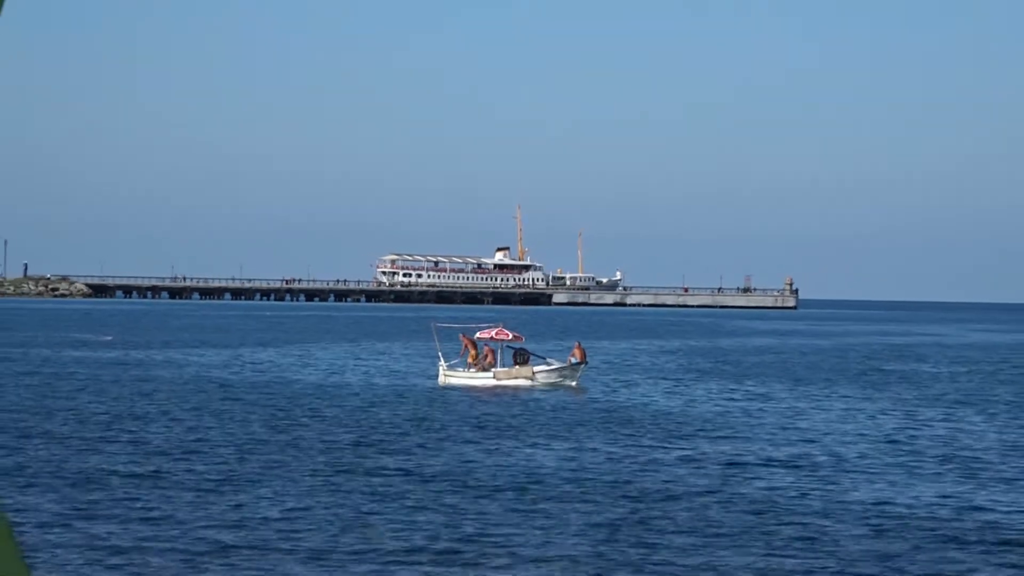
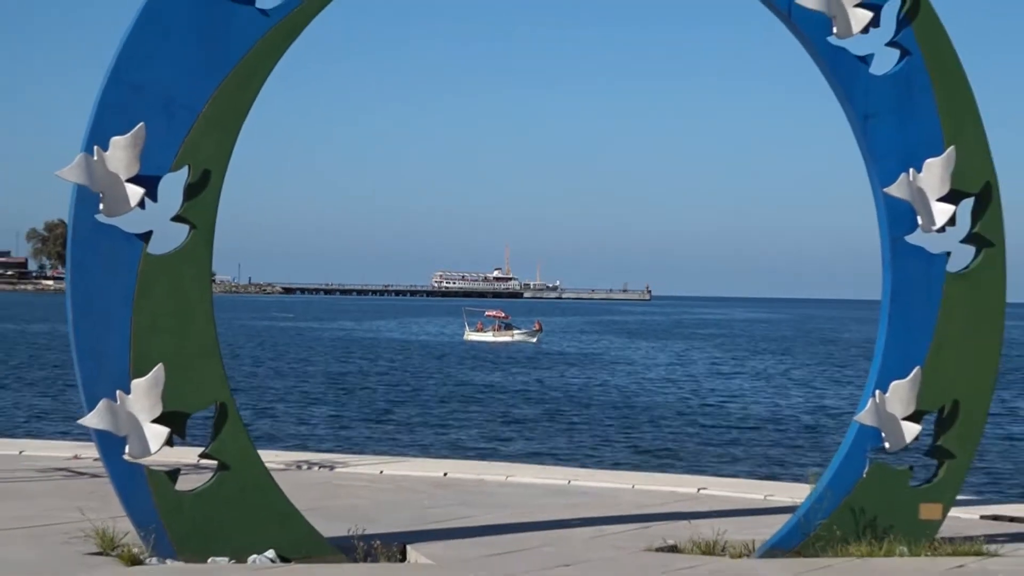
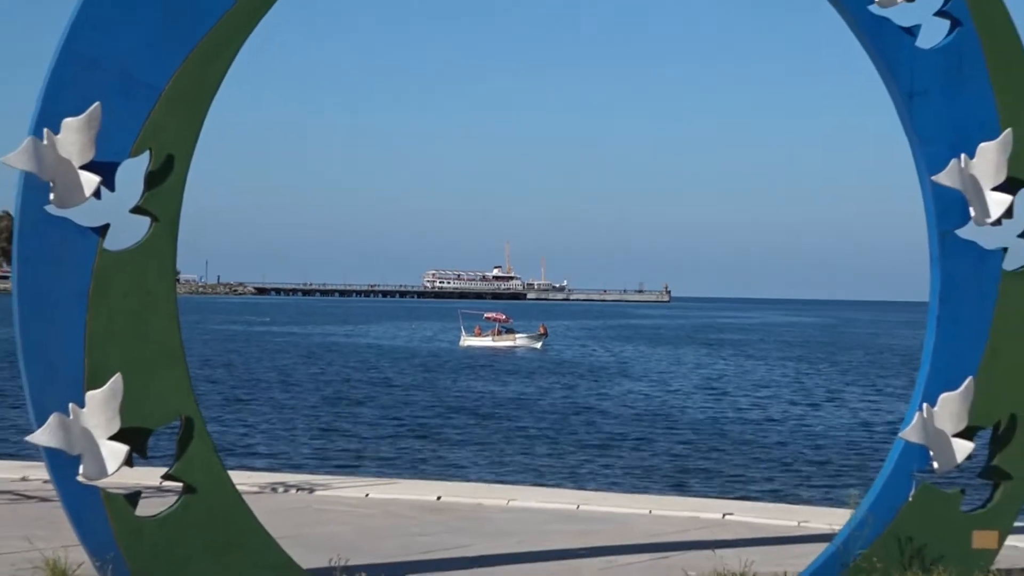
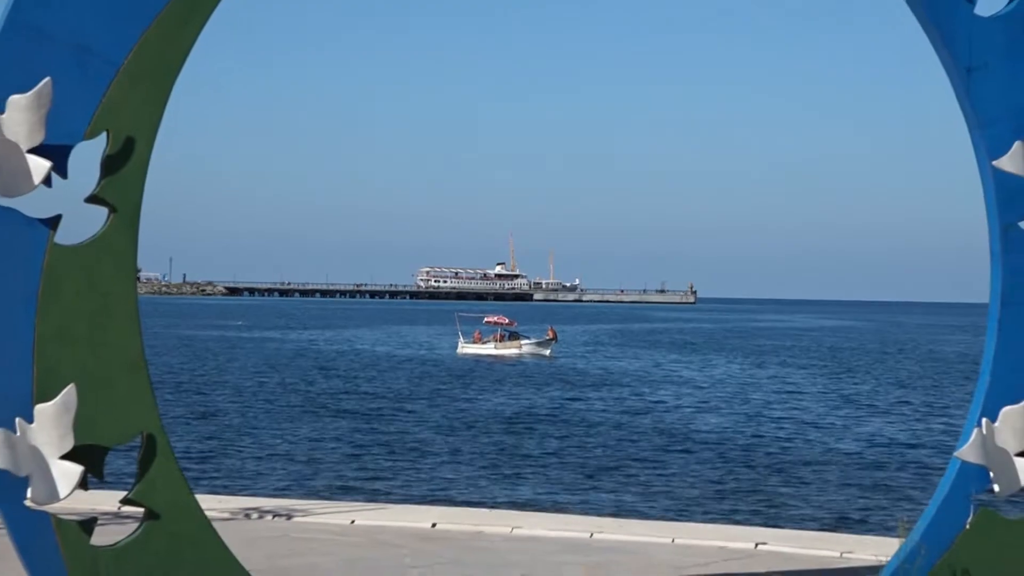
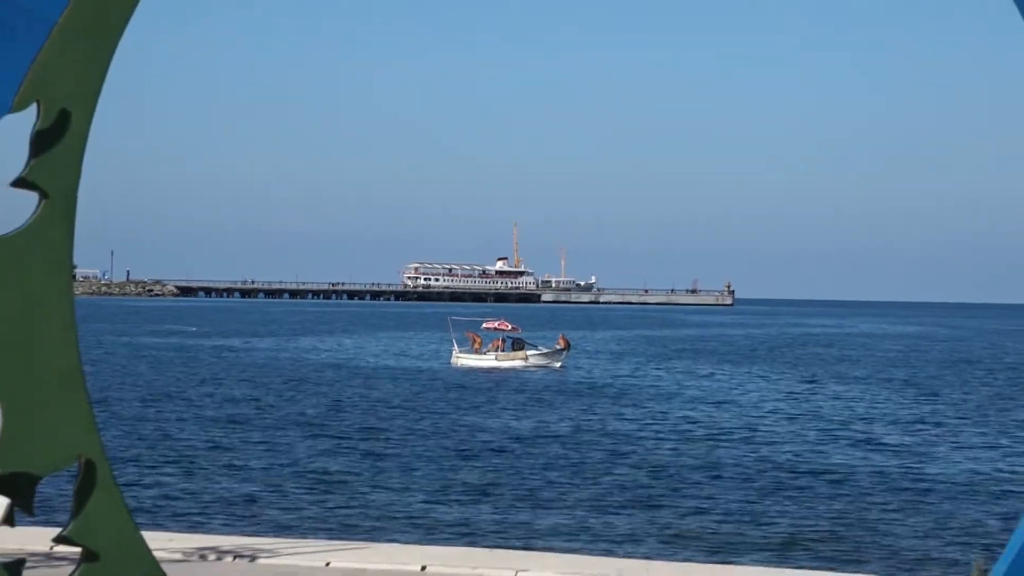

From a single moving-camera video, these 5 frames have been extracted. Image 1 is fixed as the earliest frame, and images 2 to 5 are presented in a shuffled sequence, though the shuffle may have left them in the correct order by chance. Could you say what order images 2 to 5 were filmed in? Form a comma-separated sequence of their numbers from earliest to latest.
5, 4, 3, 2
